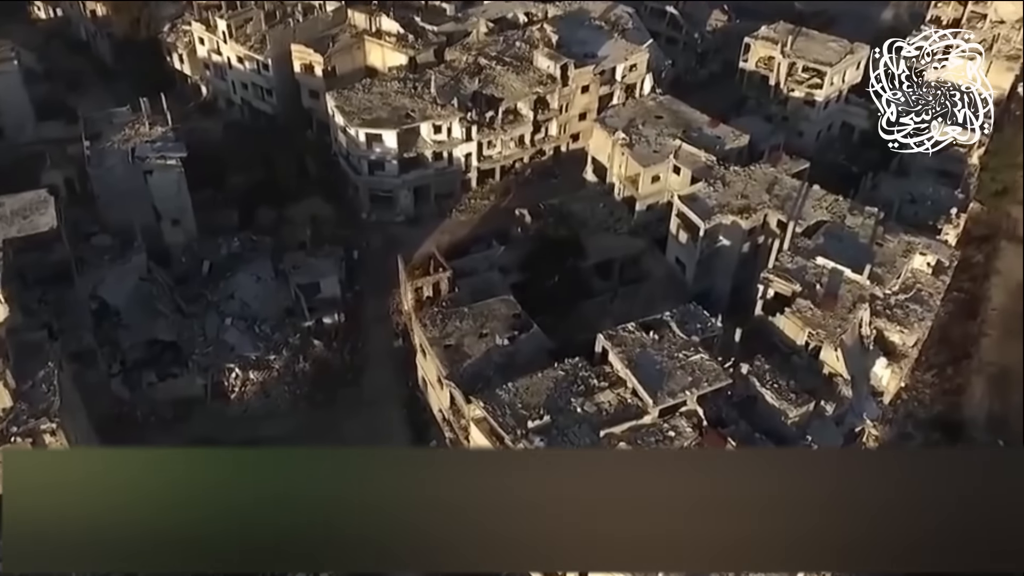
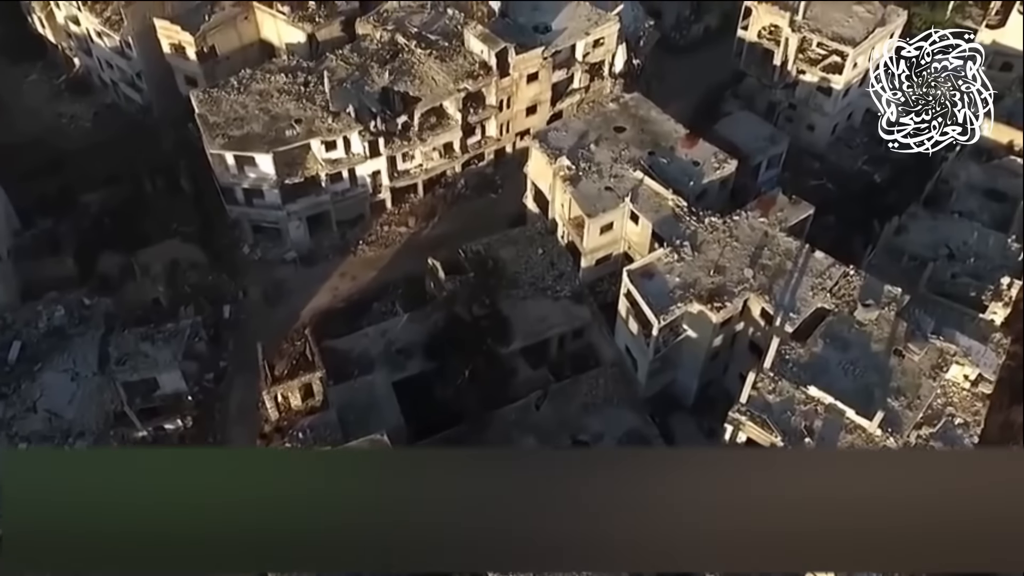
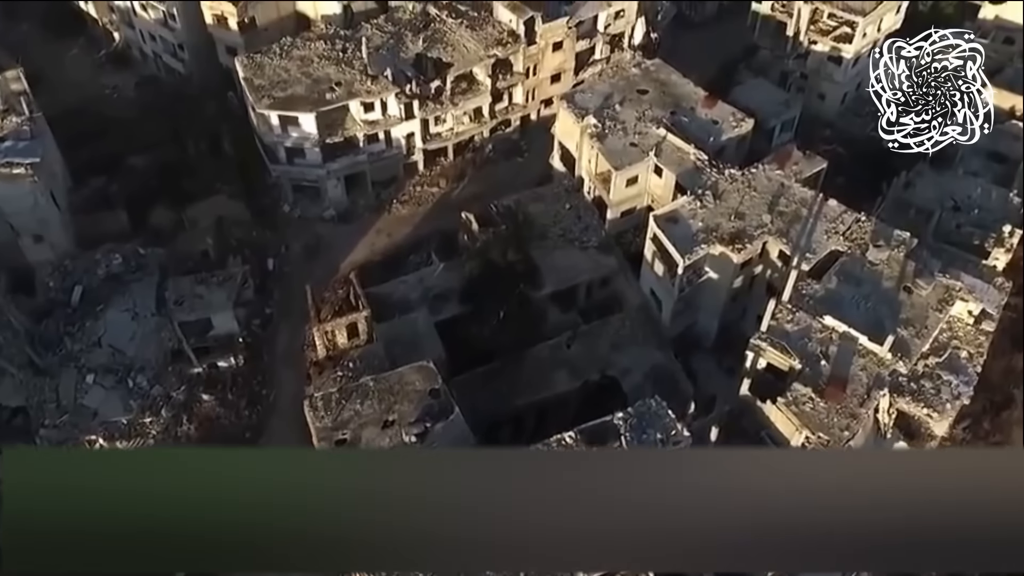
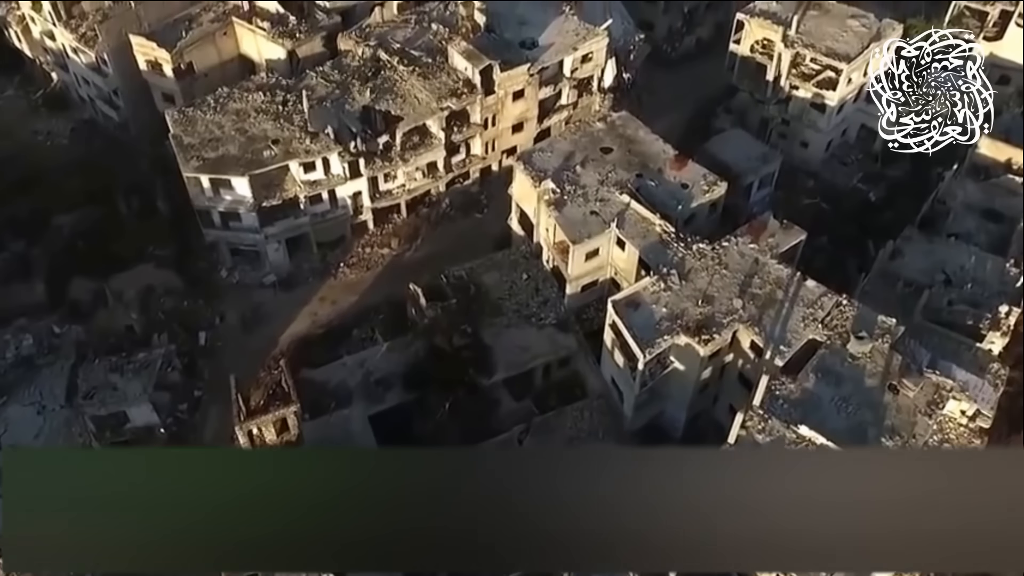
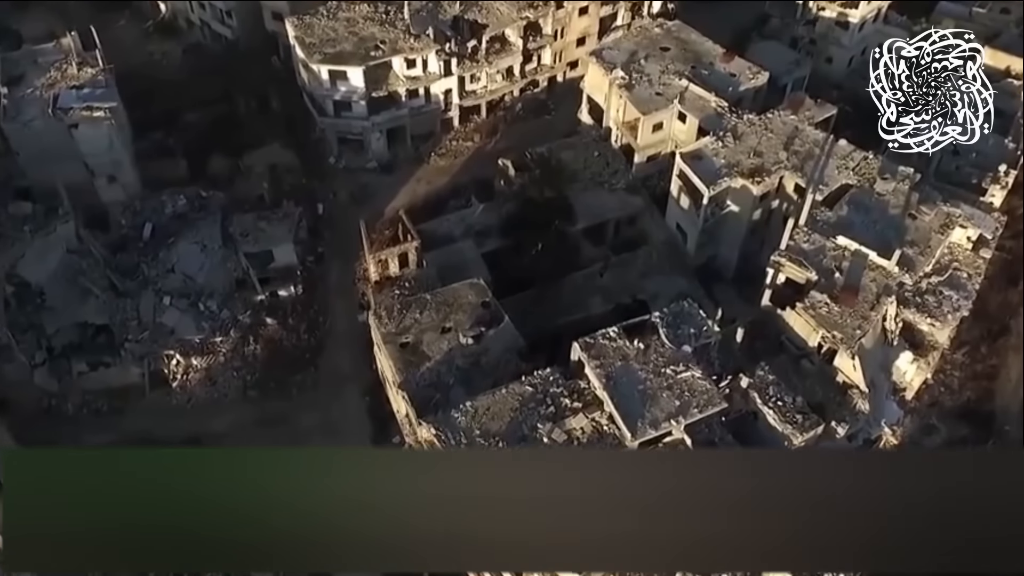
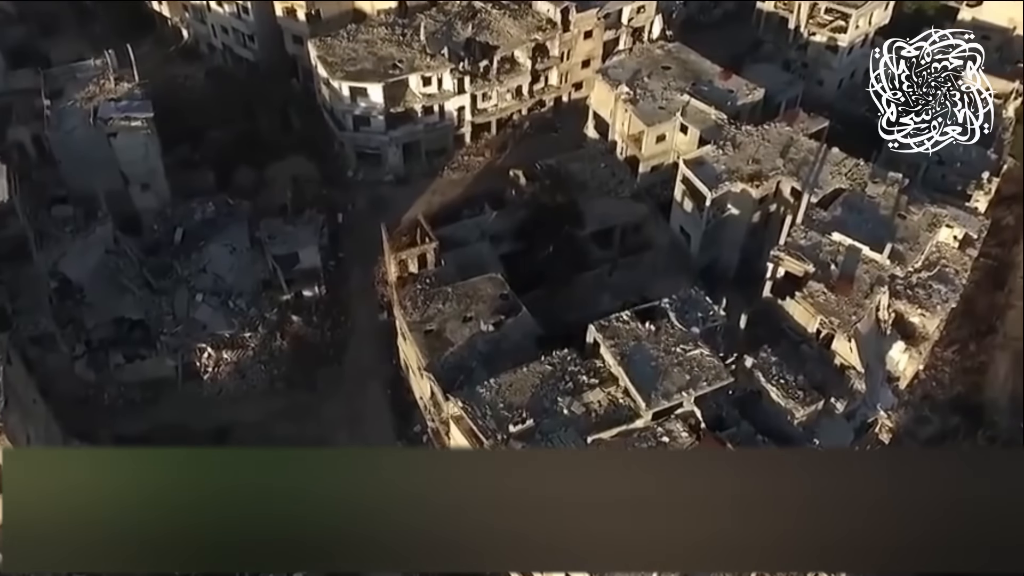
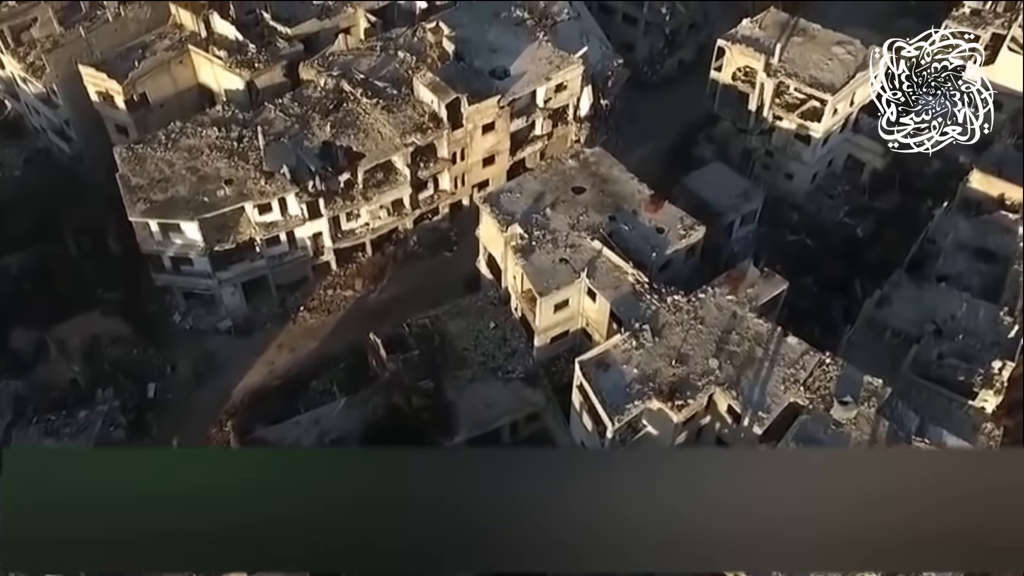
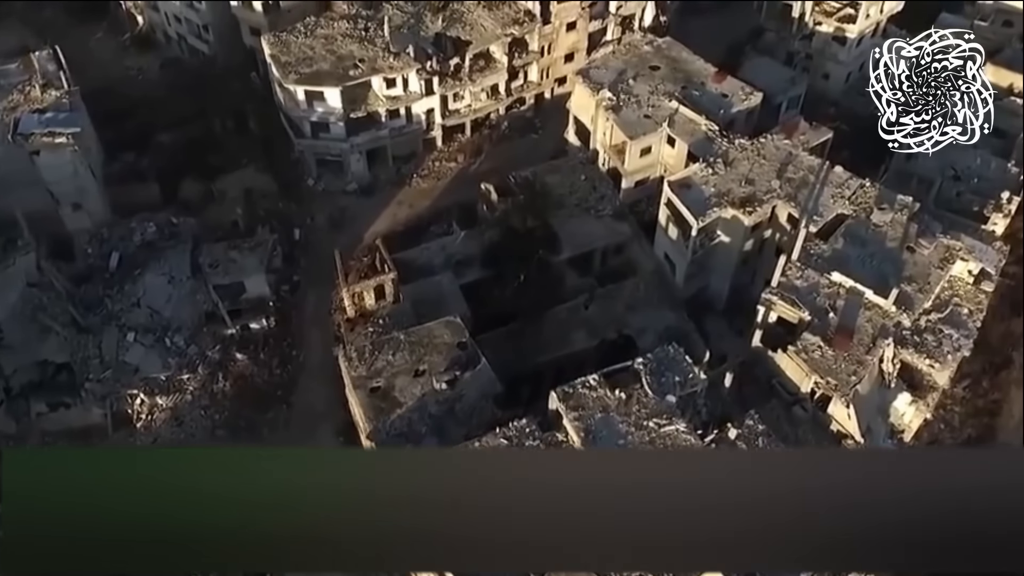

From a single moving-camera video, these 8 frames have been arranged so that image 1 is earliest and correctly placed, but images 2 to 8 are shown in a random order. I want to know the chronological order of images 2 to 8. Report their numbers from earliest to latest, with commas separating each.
6, 5, 8, 3, 2, 4, 7
